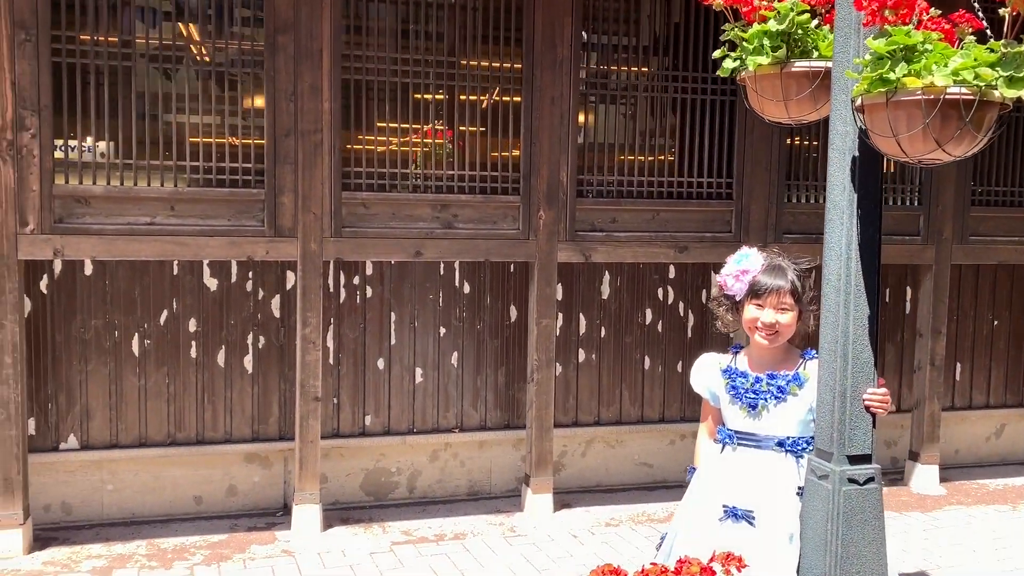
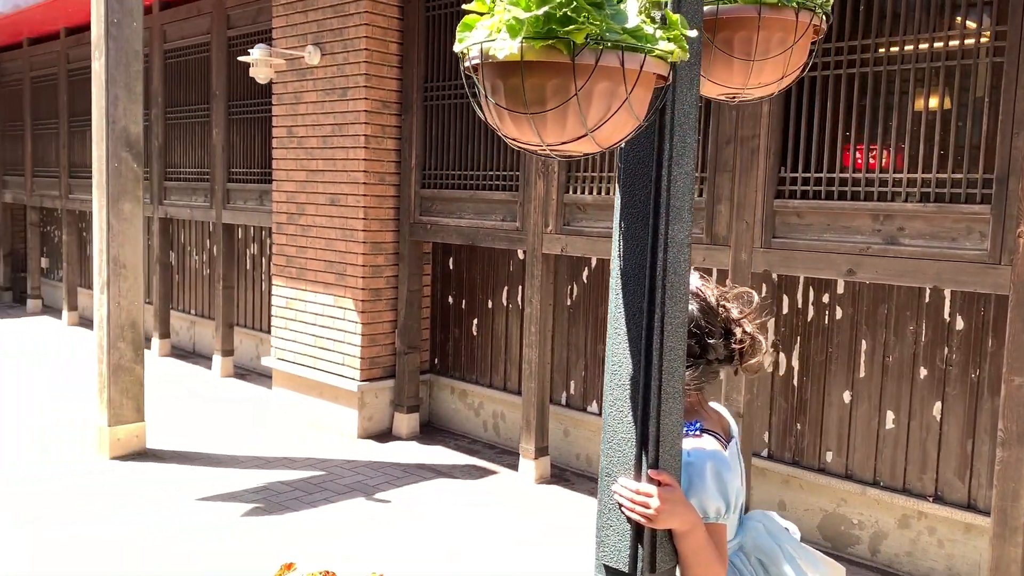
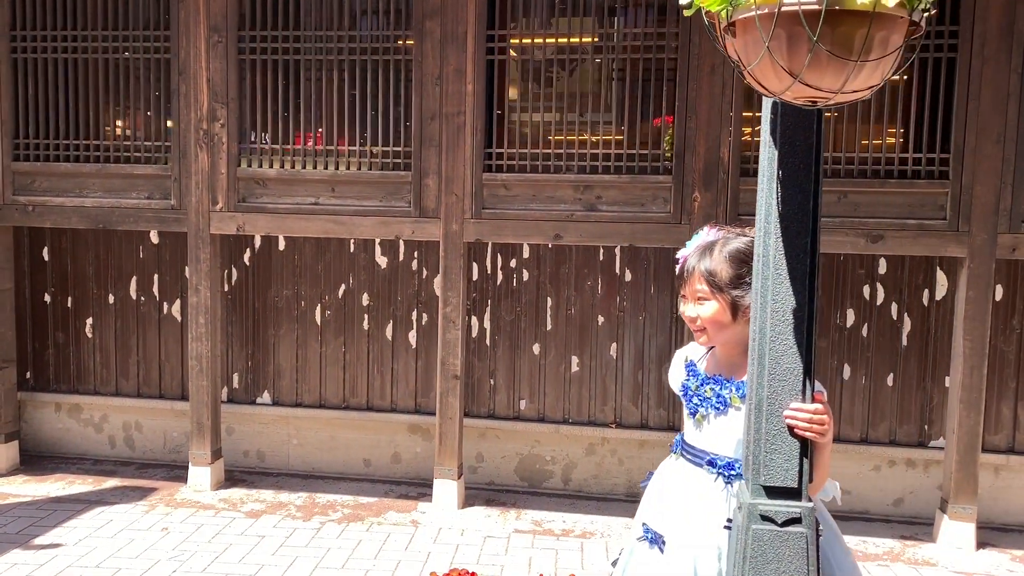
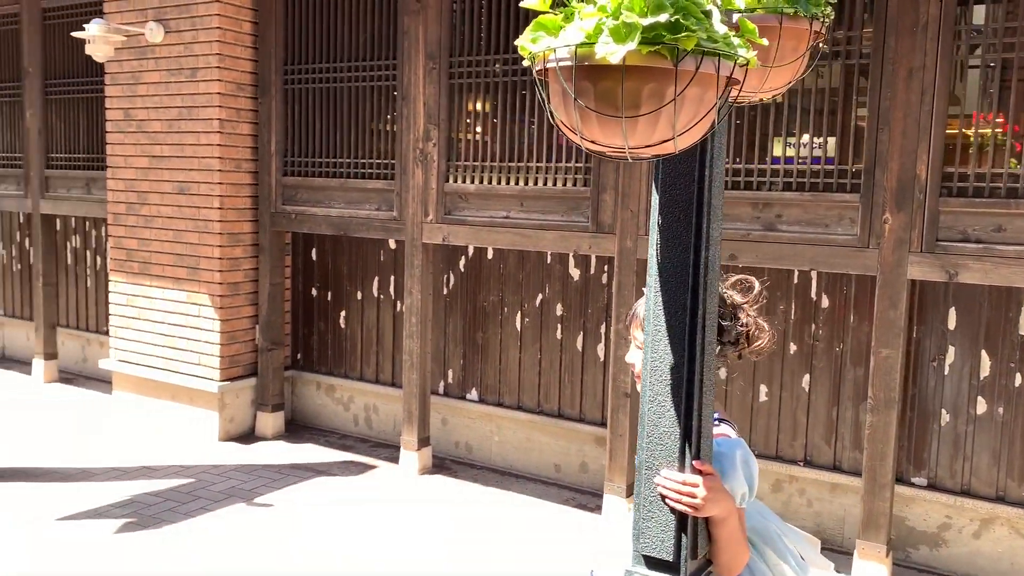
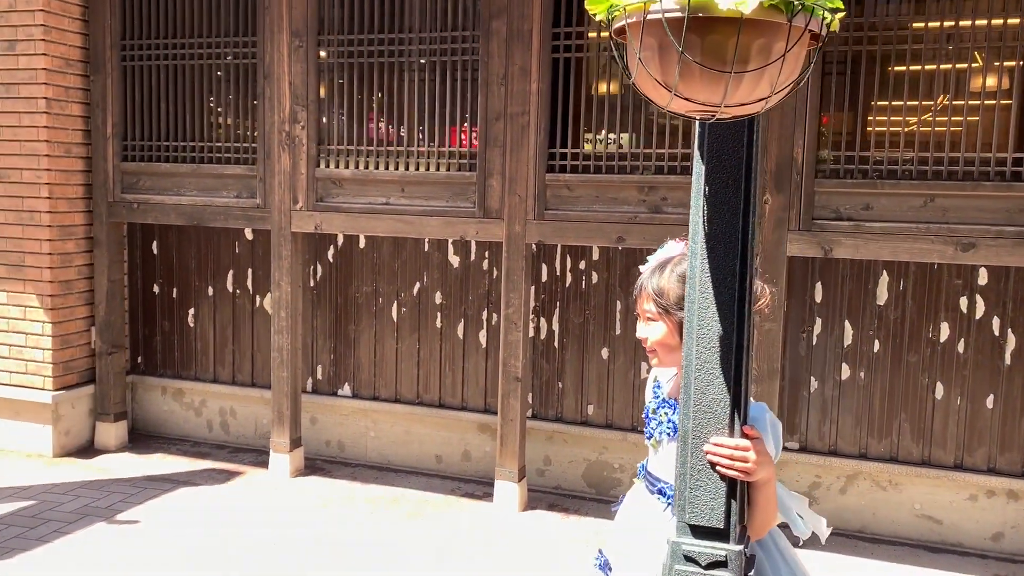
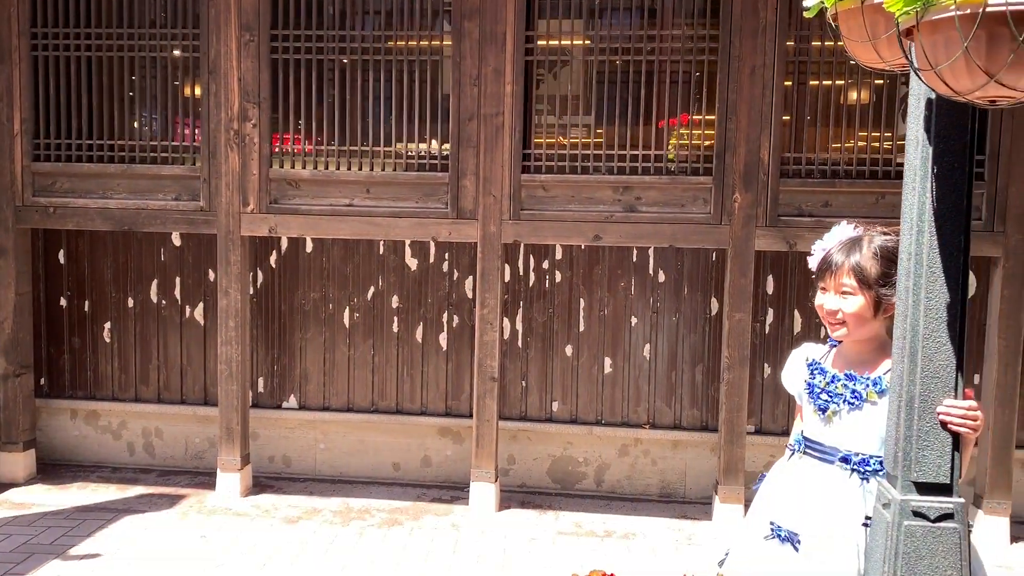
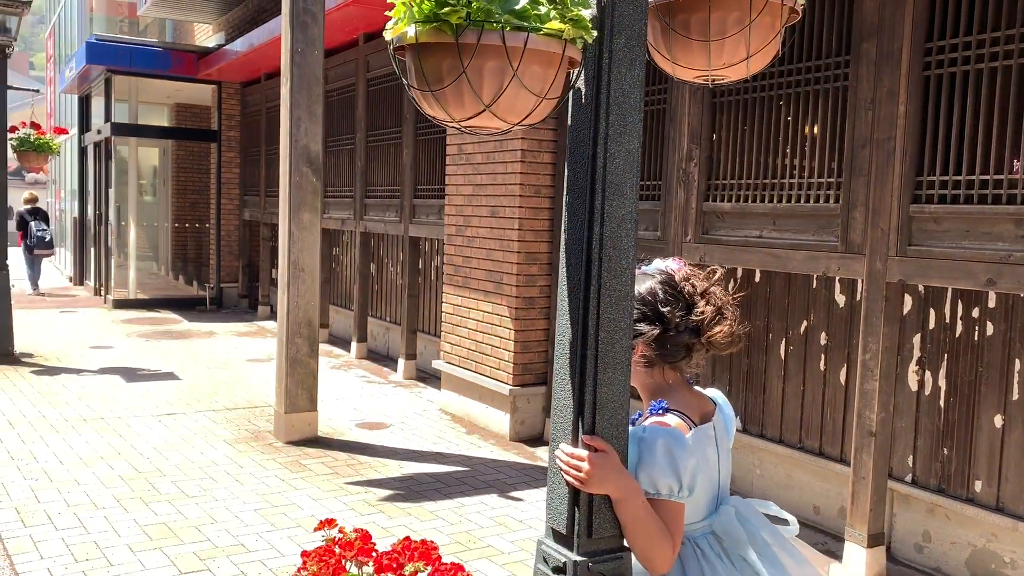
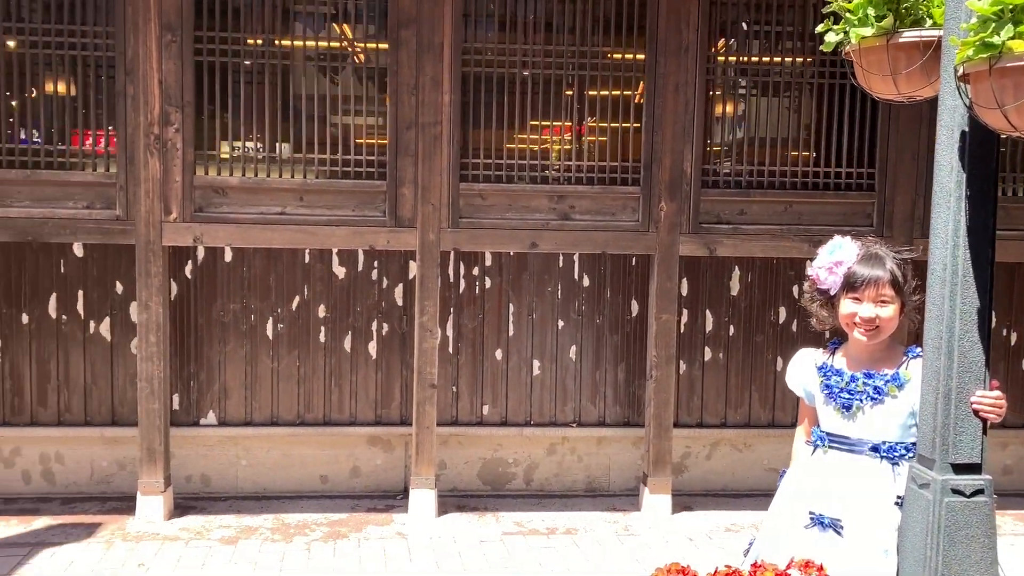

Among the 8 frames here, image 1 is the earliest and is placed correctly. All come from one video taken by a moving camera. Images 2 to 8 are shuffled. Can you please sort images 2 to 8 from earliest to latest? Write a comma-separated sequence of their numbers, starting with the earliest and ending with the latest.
8, 6, 3, 5, 4, 2, 7
